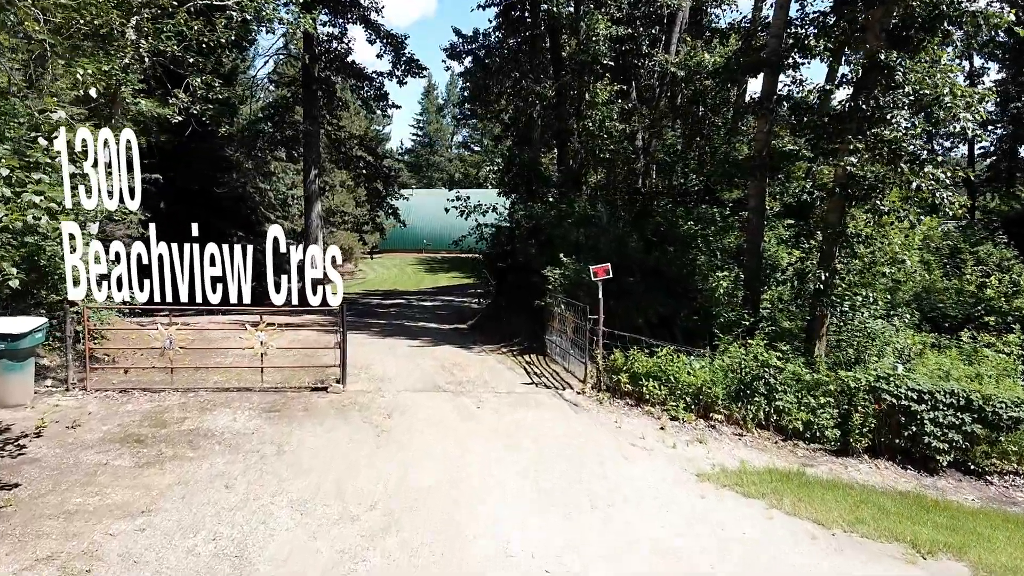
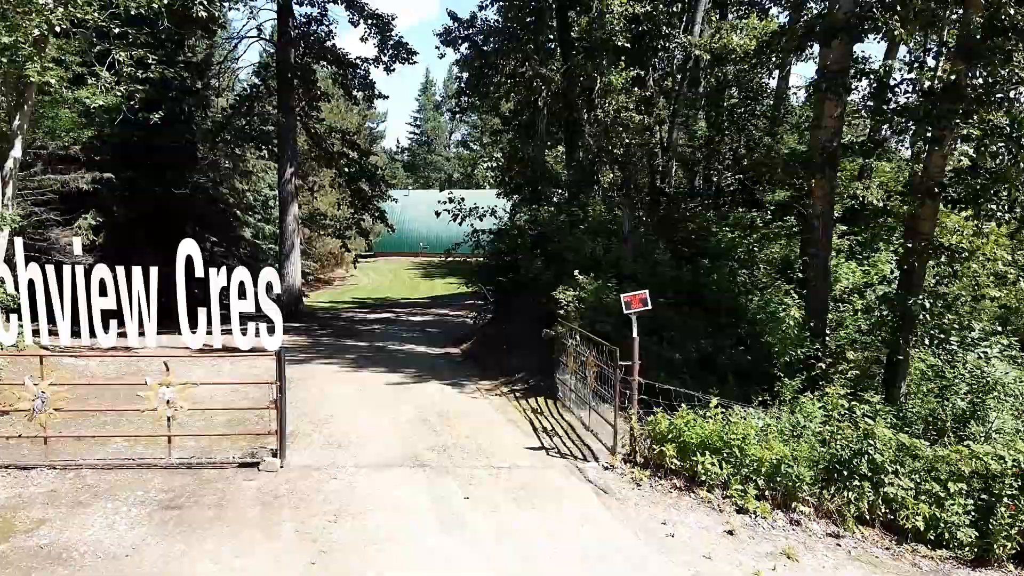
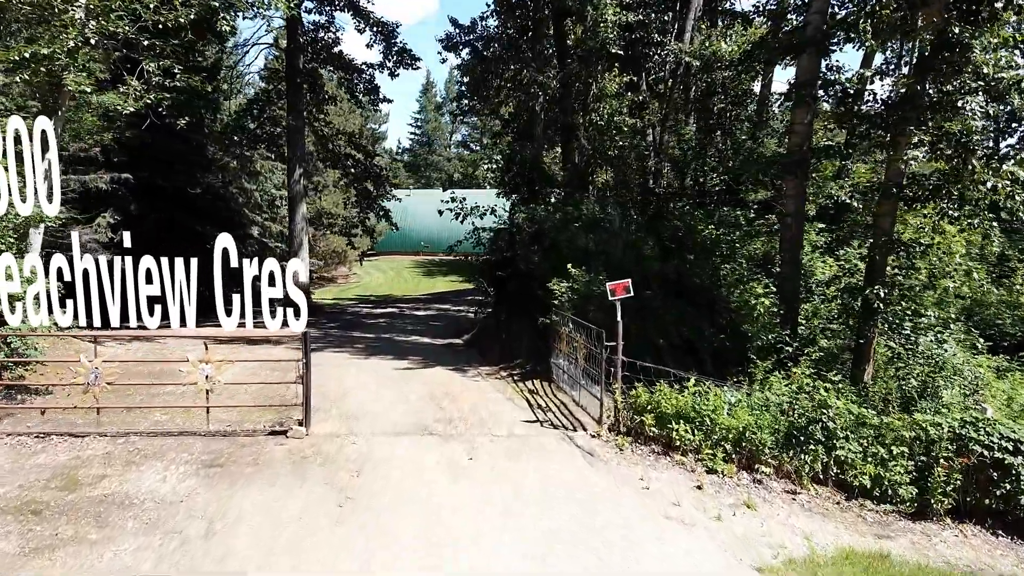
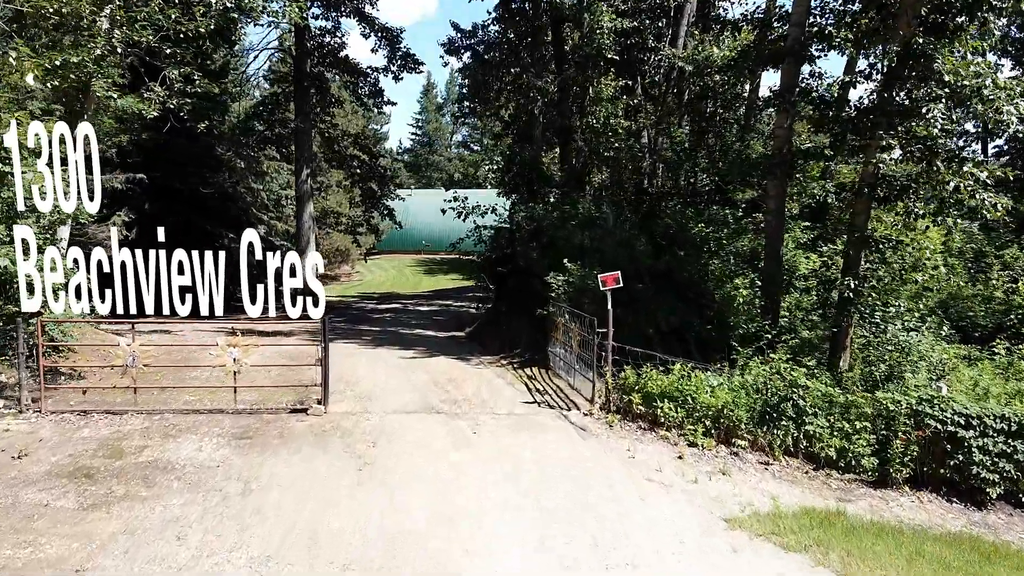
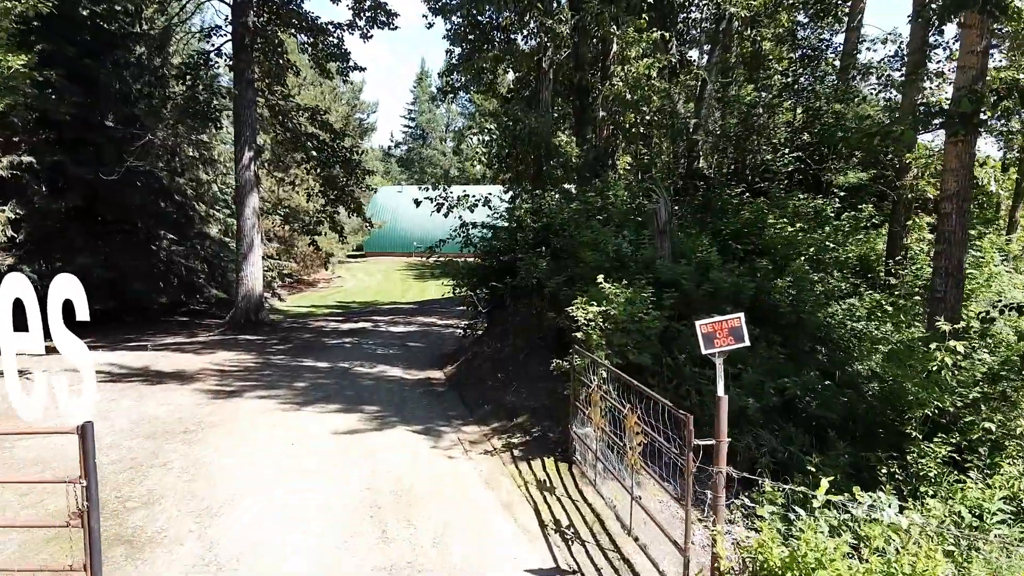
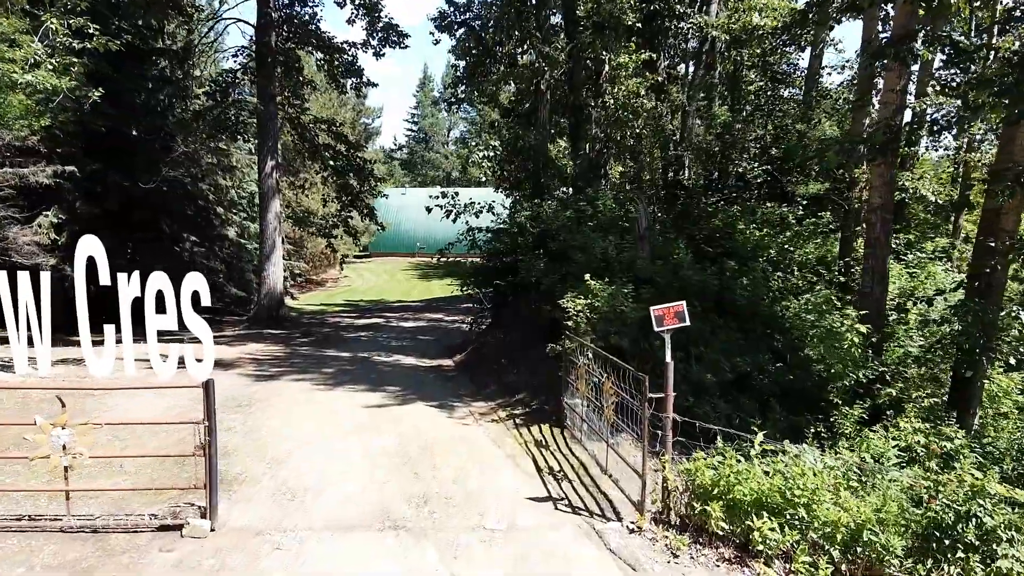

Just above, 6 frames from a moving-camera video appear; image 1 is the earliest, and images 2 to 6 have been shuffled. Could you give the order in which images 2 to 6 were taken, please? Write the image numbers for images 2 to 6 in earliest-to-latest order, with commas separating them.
4, 3, 2, 6, 5
